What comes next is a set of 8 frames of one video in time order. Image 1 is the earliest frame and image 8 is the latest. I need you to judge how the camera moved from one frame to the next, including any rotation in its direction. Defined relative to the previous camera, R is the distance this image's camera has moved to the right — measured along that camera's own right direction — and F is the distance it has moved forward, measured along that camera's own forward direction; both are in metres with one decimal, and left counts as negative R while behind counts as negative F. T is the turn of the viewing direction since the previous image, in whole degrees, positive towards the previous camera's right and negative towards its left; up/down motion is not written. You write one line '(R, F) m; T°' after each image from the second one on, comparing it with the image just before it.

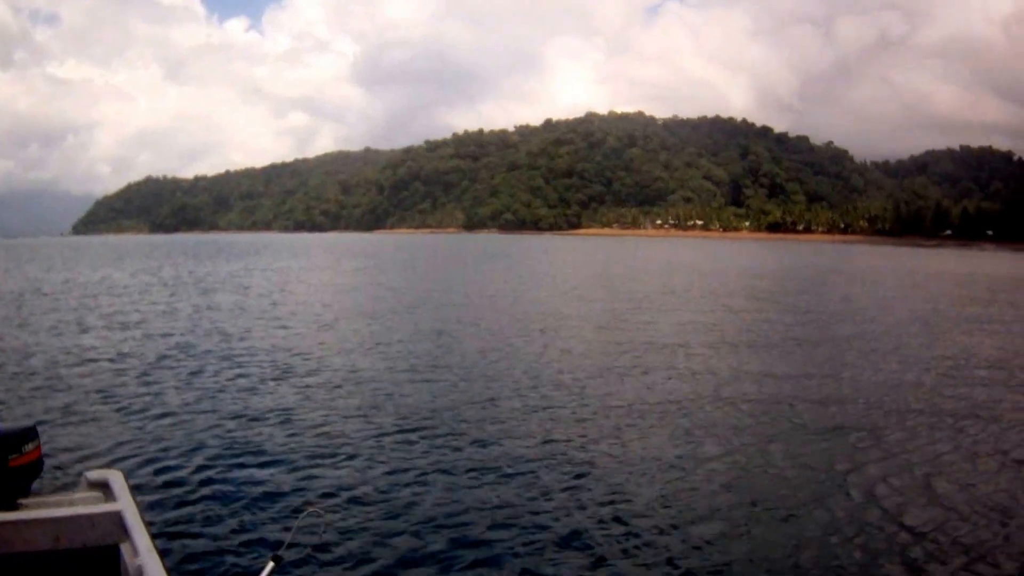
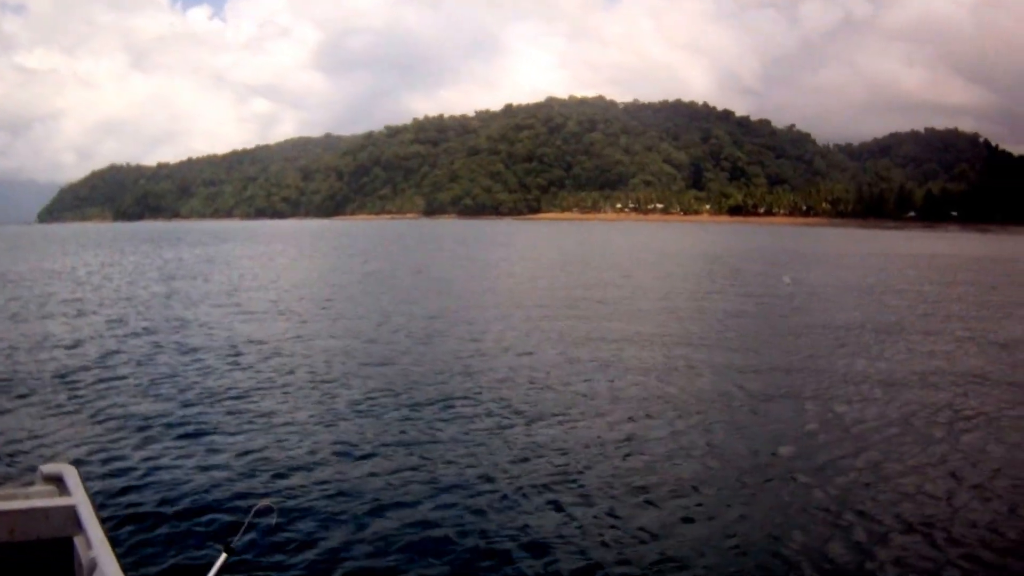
(-0.3, +0.8) m; +2°
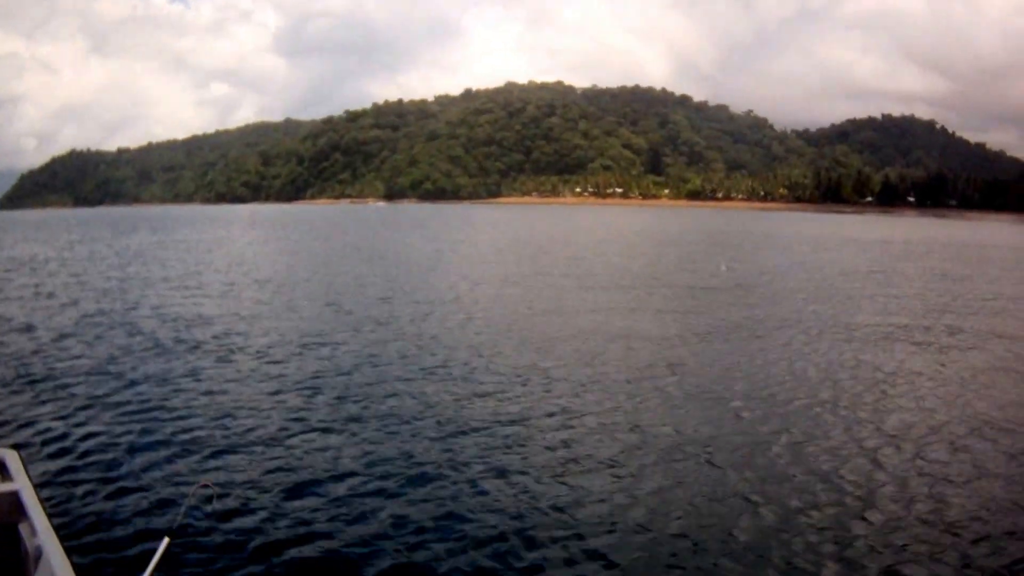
(+0.1, -0.1) m; +3°
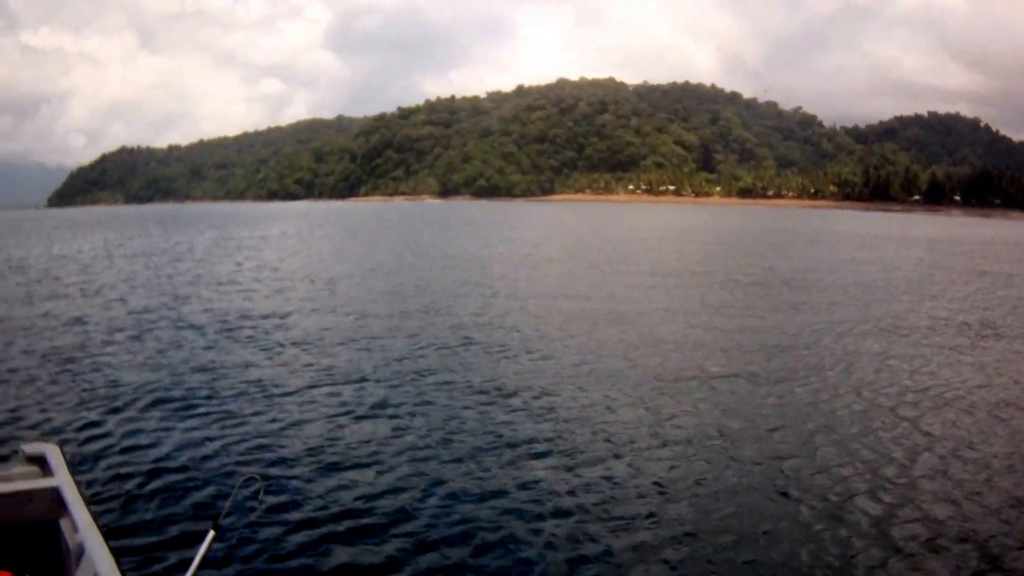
(+0.1, +0.2) m; -3°
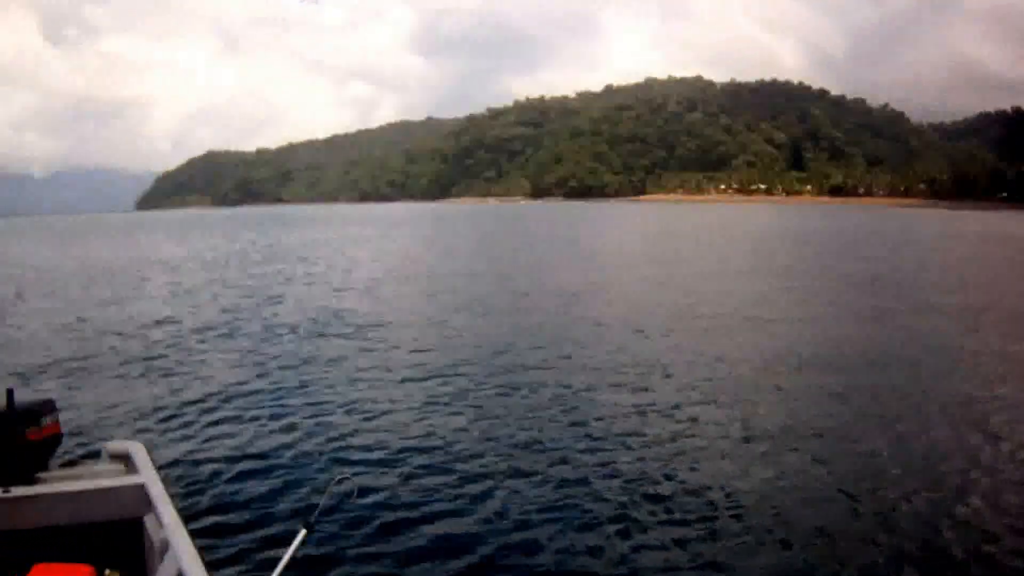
(0.0, +0.1) m; -5°
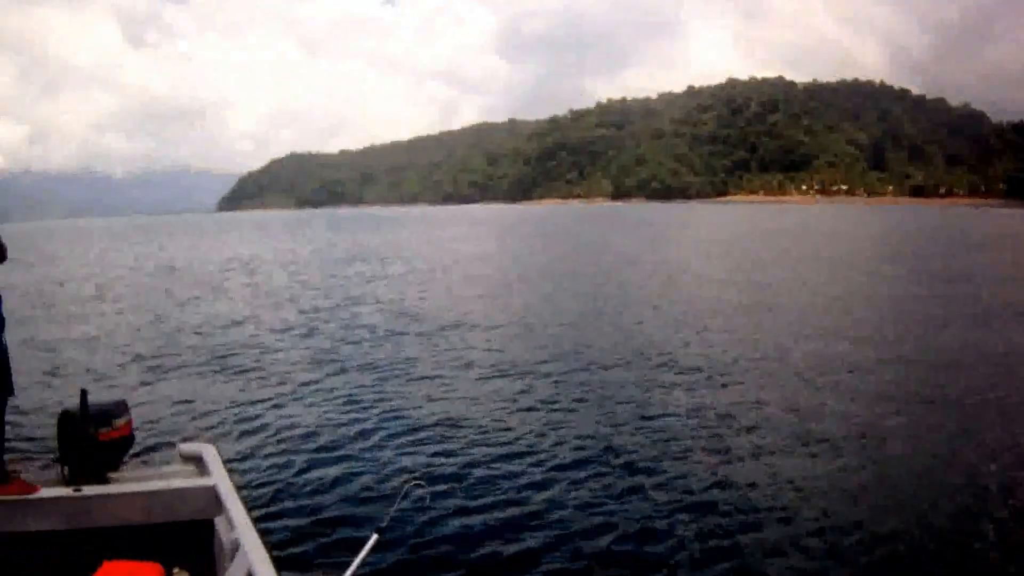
(-0.2, +0.5) m; -4°
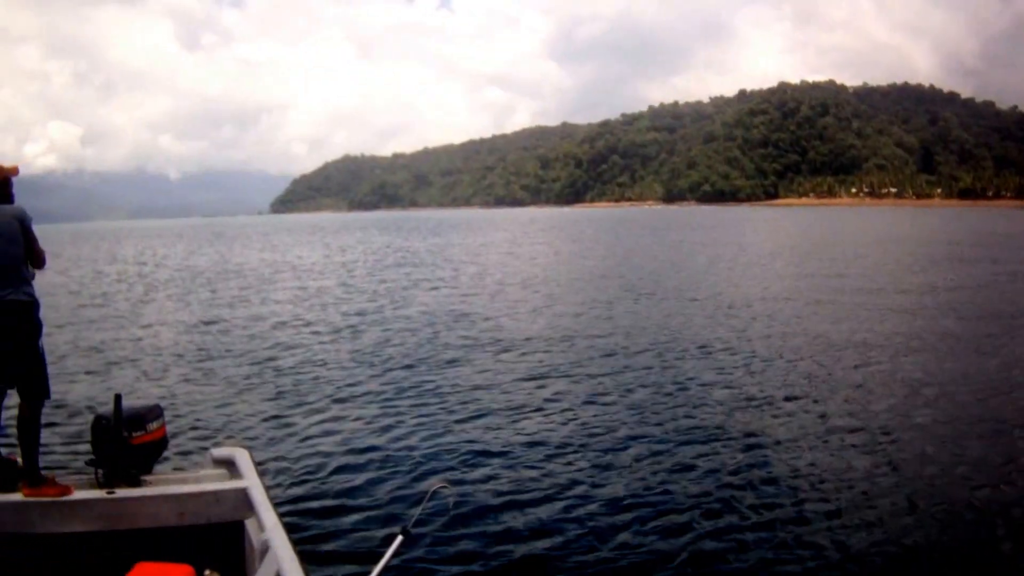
(+0.1, +0.1) m; -2°
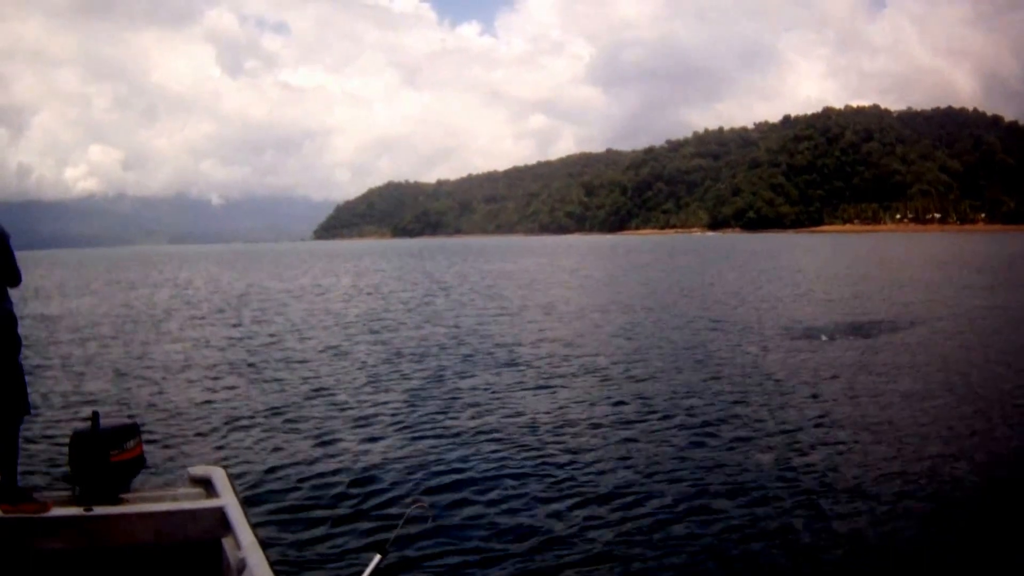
(+0.8, -0.3) m; -2°
